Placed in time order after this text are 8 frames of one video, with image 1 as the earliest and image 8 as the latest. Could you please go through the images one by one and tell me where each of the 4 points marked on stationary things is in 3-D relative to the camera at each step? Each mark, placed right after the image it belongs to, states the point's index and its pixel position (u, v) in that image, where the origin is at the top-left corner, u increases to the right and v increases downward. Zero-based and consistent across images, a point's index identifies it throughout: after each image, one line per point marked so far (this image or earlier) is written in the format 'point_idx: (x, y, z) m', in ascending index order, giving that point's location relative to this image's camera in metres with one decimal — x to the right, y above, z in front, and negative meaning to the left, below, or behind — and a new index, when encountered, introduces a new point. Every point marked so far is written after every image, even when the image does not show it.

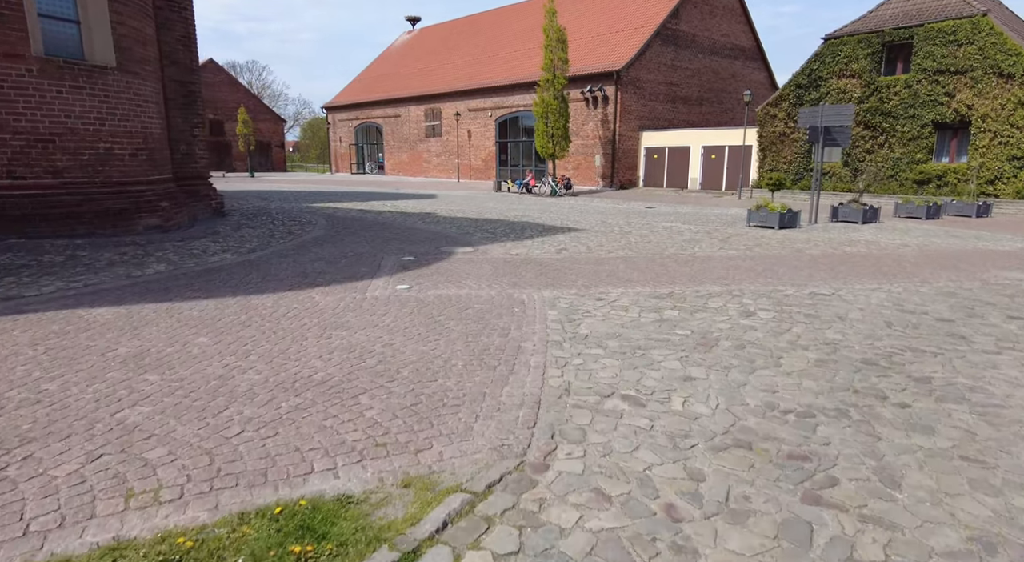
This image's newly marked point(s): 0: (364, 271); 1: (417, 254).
0: (-2.0, +0.1, +8.1) m
1: (-1.6, +0.4, +9.9) m
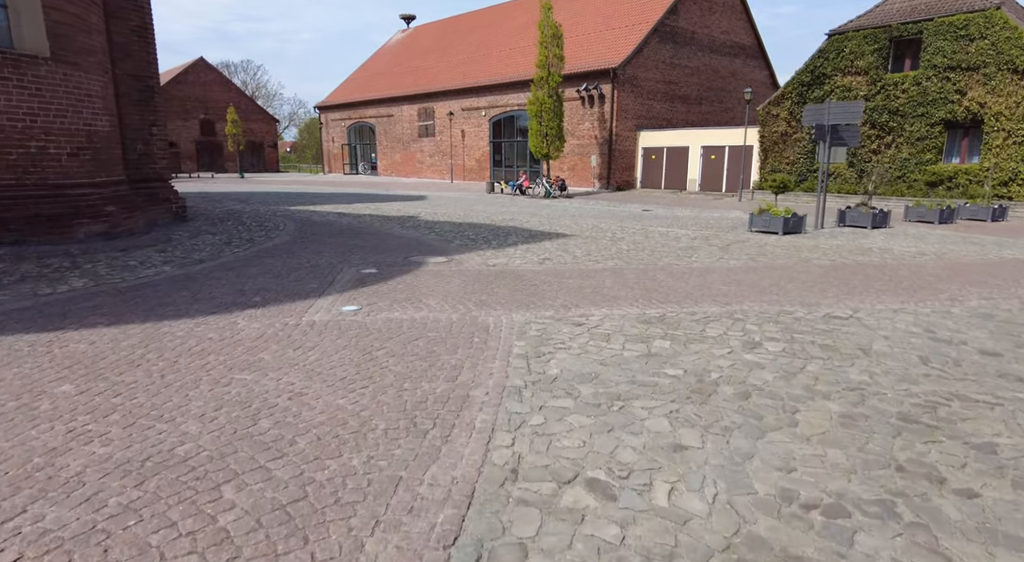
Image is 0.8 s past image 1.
0: (-2.4, -0.1, +7.1) m
1: (-2.0, +0.2, +8.9) m
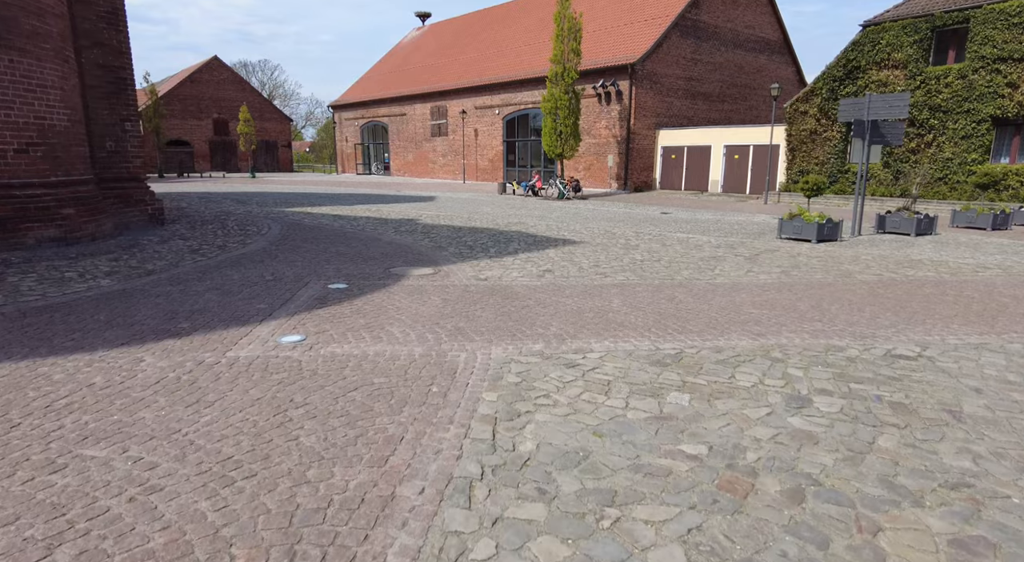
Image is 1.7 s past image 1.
0: (-2.5, -0.3, +6.0) m
1: (-2.1, 0.0, +7.7) m
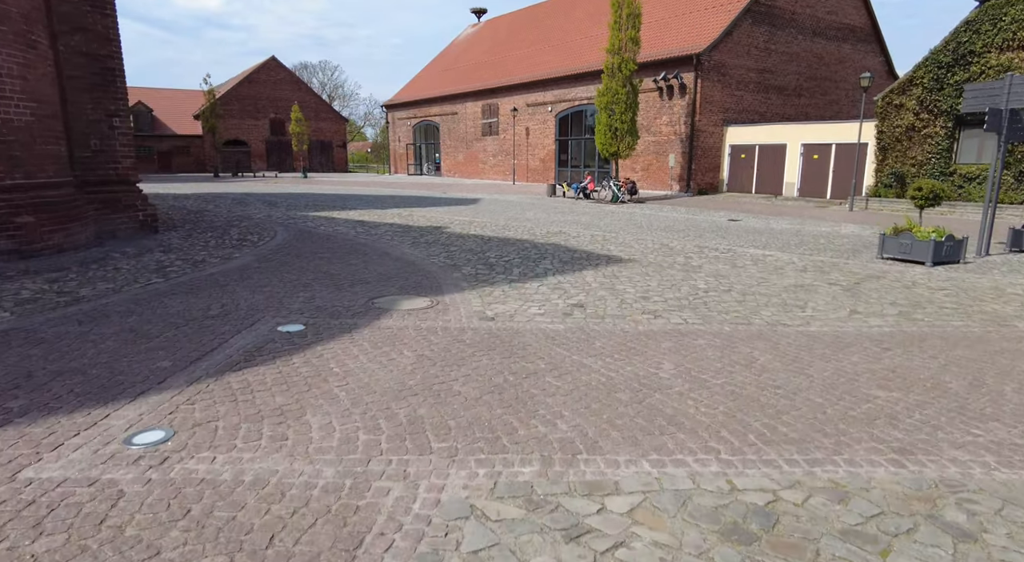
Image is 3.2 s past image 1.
0: (-2.6, -0.7, +4.2) m
1: (-1.9, -0.4, +5.9) m
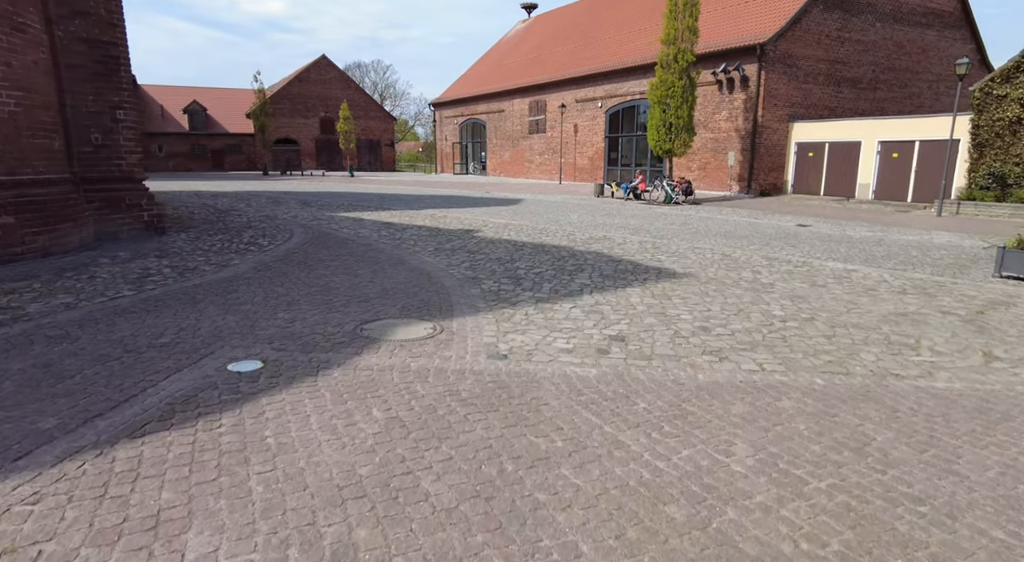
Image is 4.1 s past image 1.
0: (-2.6, -0.8, +3.1) m
1: (-1.8, -0.6, +4.7) m
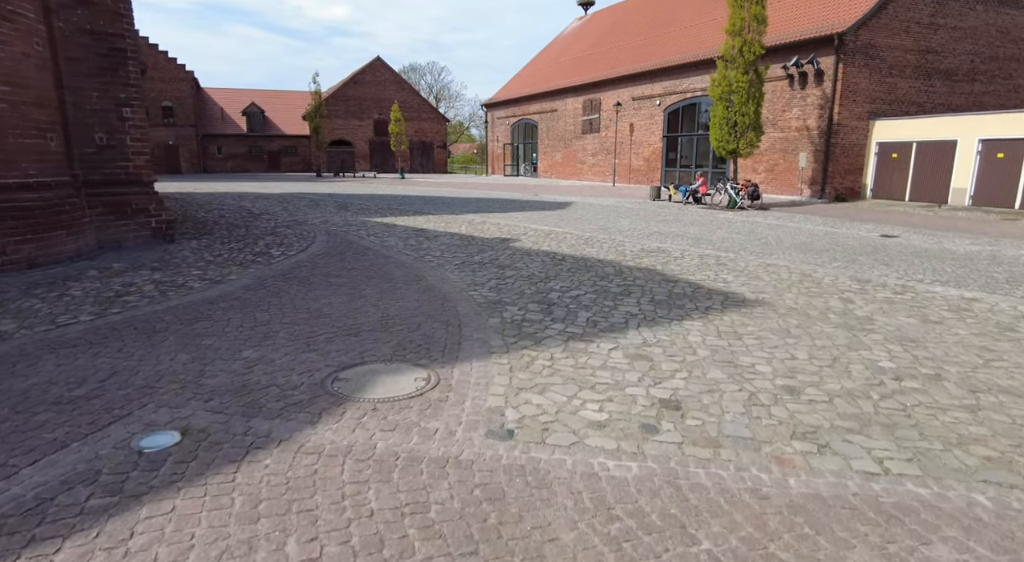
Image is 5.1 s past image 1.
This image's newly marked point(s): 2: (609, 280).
0: (-2.7, -1.1, +2.0) m
1: (-1.7, -0.8, +3.6) m
2: (+1.3, 0.0, +7.8) m
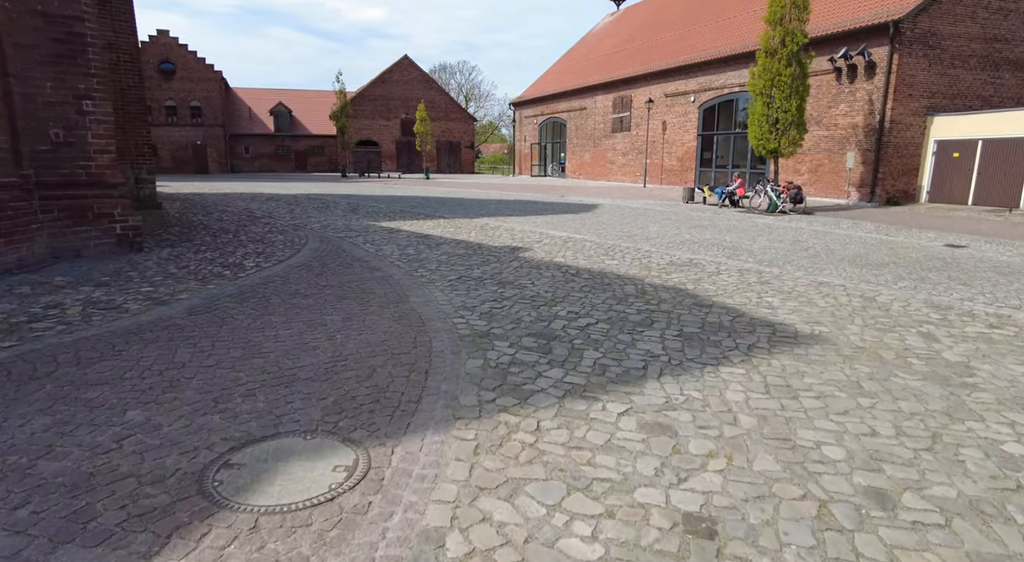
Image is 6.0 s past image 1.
0: (-3.0, -1.3, +0.9) m
1: (-2.0, -1.0, +2.4) m
2: (+1.3, -0.2, +6.5) m
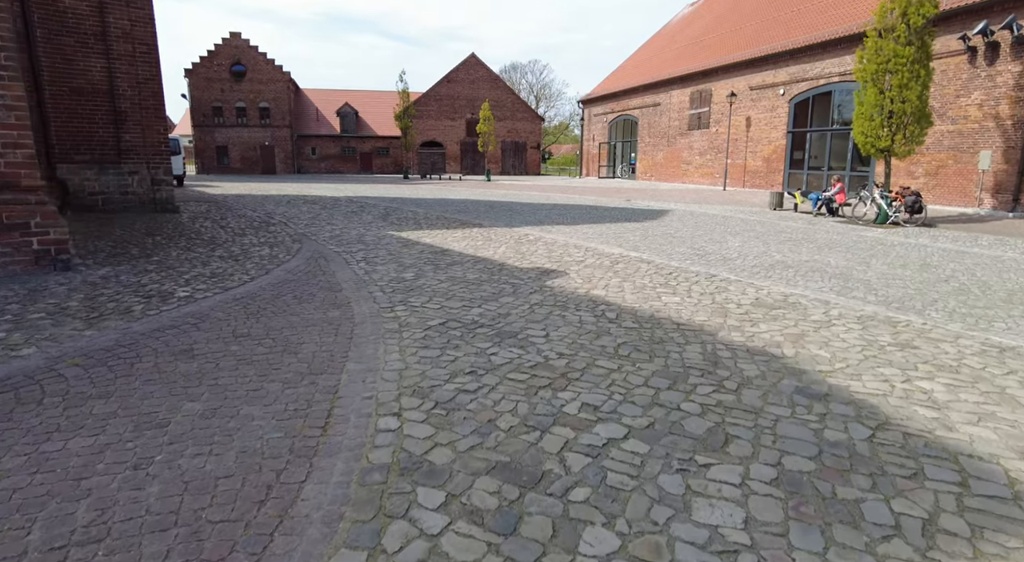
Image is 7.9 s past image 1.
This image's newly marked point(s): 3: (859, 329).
0: (-3.8, -1.6, -1.1) m
1: (-2.6, -1.4, +0.2) m
2: (+1.2, -0.7, +4.0) m
3: (+3.2, -0.4, +5.5) m
